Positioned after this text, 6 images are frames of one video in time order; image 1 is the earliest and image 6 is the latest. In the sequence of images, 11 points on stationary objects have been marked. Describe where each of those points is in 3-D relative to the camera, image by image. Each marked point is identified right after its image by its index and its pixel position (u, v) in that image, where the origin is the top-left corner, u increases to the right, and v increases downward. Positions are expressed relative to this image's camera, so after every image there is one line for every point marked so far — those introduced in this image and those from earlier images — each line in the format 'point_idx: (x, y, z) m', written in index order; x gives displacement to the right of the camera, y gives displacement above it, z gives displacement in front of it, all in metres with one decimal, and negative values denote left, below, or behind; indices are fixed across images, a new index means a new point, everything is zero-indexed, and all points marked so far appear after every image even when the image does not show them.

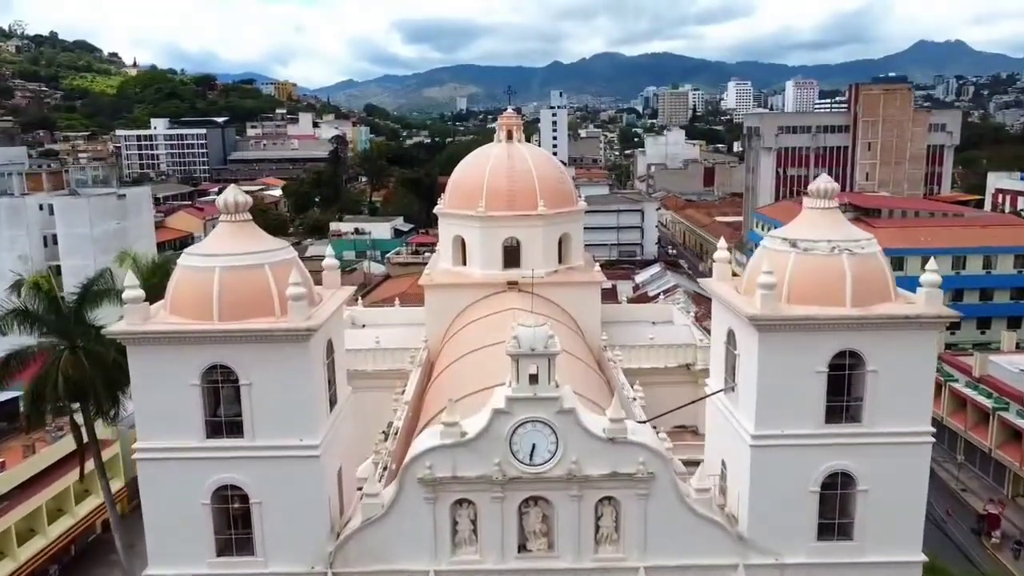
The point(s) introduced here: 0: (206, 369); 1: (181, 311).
0: (-3.6, -1.0, +9.2) m
1: (-3.9, -0.3, +9.2) m
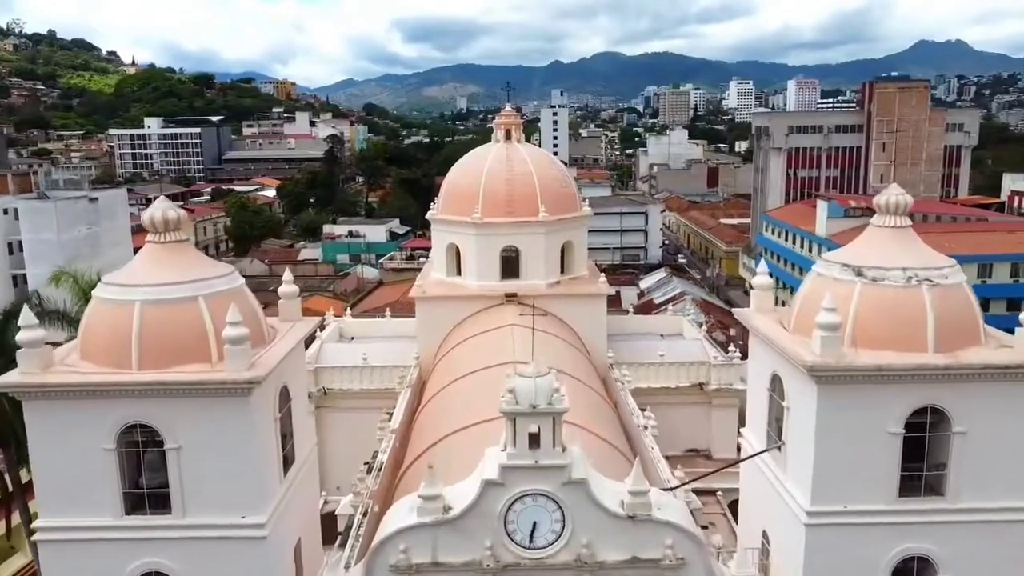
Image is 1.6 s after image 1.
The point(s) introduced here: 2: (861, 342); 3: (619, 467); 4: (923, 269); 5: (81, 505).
0: (-3.7, -1.3, +7.3) m
1: (-3.9, -0.6, +7.3) m
2: (+3.5, -0.5, +7.8) m
3: (+1.9, -3.2, +13.8) m
4: (+3.9, +0.2, +7.4) m
5: (-4.1, -2.1, +7.4) m
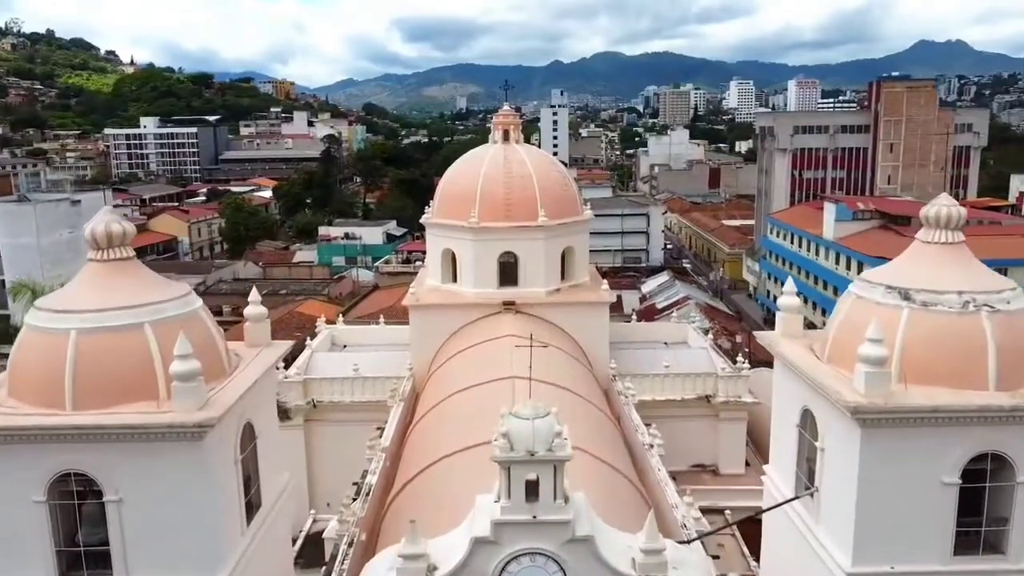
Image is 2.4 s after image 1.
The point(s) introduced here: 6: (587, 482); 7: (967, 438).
0: (-3.7, -1.5, +6.3) m
1: (-4.0, -0.9, +6.3) m
2: (+3.5, -0.8, +6.8) m
3: (+1.9, -3.4, +12.9) m
4: (+3.9, 0.0, +6.4) m
5: (-4.2, -2.3, +6.4) m
6: (+1.1, -3.1, +12.0) m
7: (+3.7, -1.1, +6.2) m
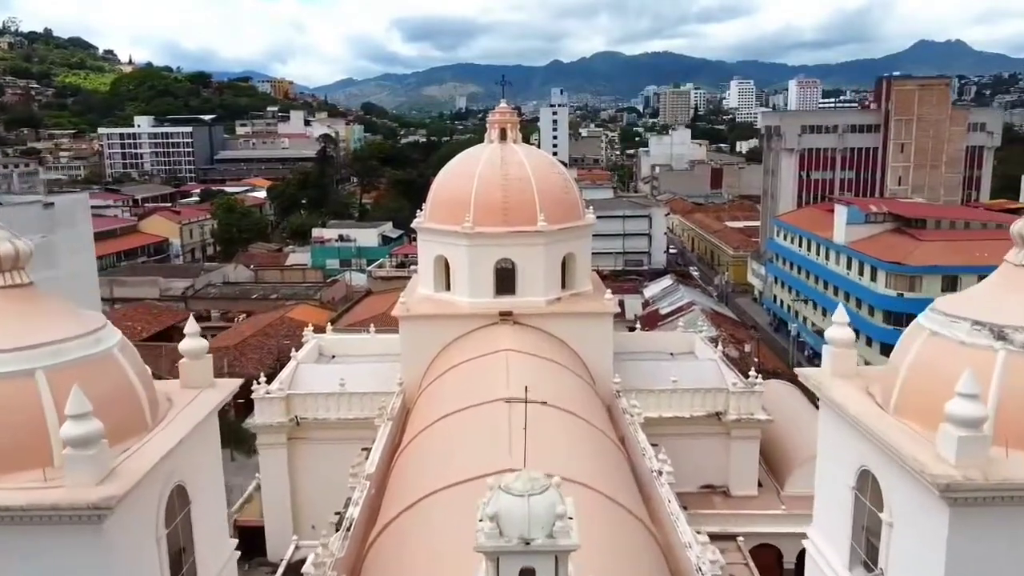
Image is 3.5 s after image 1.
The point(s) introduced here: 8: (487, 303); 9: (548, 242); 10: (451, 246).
0: (-3.8, -1.8, +5.0) m
1: (-4.1, -1.1, +5.0) m
2: (+3.4, -1.0, +5.5) m
3: (+1.8, -3.6, +11.5) m
4: (+3.8, -0.3, +5.0) m
5: (-4.2, -2.5, +5.0) m
6: (+1.1, -3.4, +10.7) m
7: (+3.6, -1.4, +4.8) m
8: (-0.6, -0.4, +19.6) m
9: (+0.9, +1.2, +19.5) m
10: (-1.5, +1.1, +19.7) m
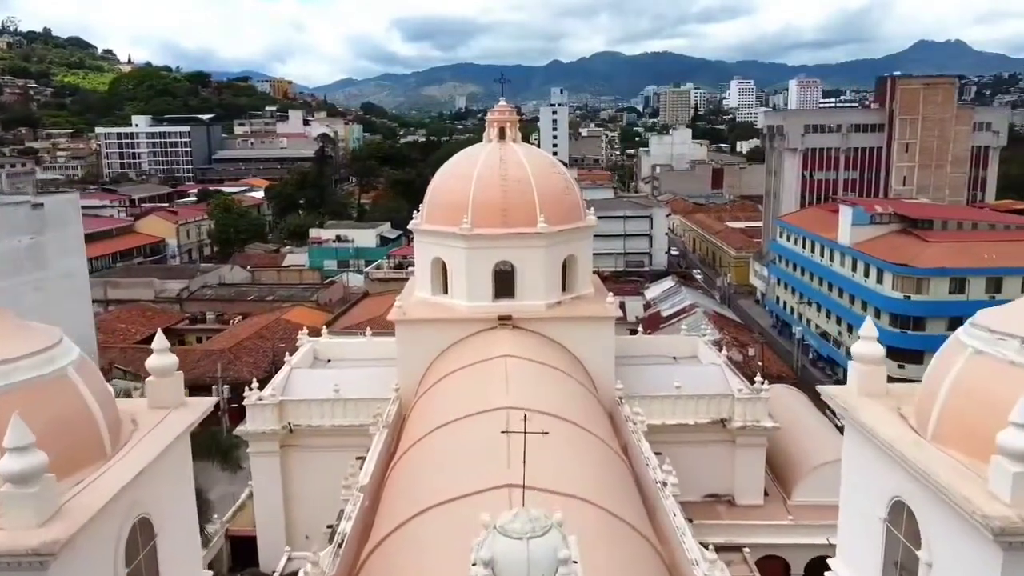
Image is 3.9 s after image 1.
0: (-3.8, -1.9, +4.4) m
1: (-4.1, -1.2, +4.4) m
2: (+3.4, -1.1, +4.9) m
3: (+1.8, -3.7, +11.0) m
4: (+3.8, -0.3, +4.5) m
5: (-4.2, -2.6, +4.5) m
6: (+1.1, -3.5, +10.1) m
7: (+3.6, -1.5, +4.3) m
8: (-0.7, -0.5, +19.1) m
9: (+0.9, +1.1, +18.9) m
10: (-1.6, +1.0, +19.1) m
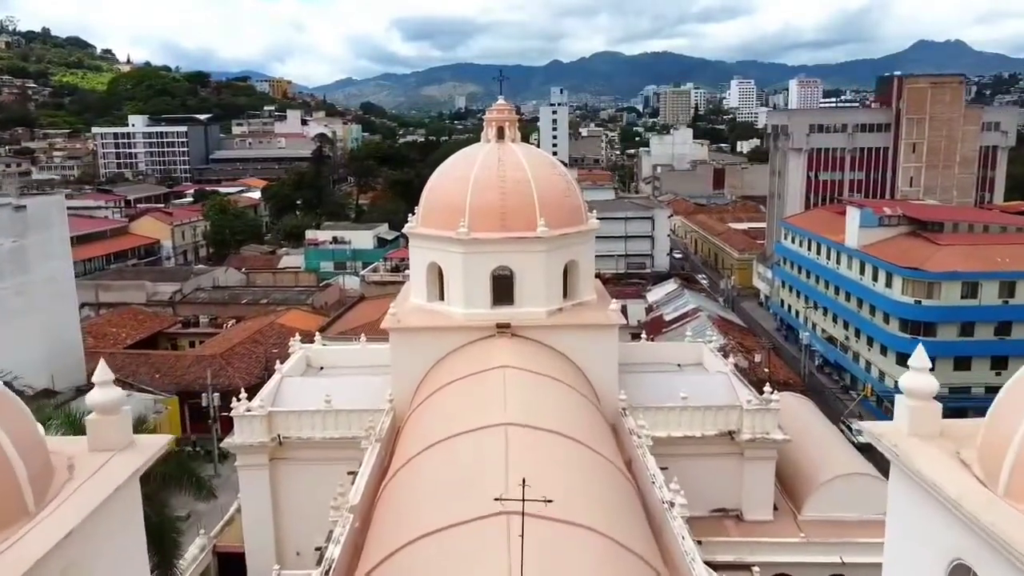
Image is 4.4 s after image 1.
0: (-3.8, -2.0, +3.6) m
1: (-4.1, -1.3, +3.6) m
2: (+3.4, -1.2, +4.1) m
3: (+1.8, -3.9, +10.2) m
4: (+3.8, -0.5, +3.7) m
5: (-4.3, -2.8, +3.7) m
6: (+1.0, -3.6, +9.3) m
7: (+3.6, -1.6, +3.5) m
8: (-0.7, -0.6, +18.3) m
9: (+0.8, +0.9, +18.1) m
10: (-1.6, +0.8, +18.3) m
